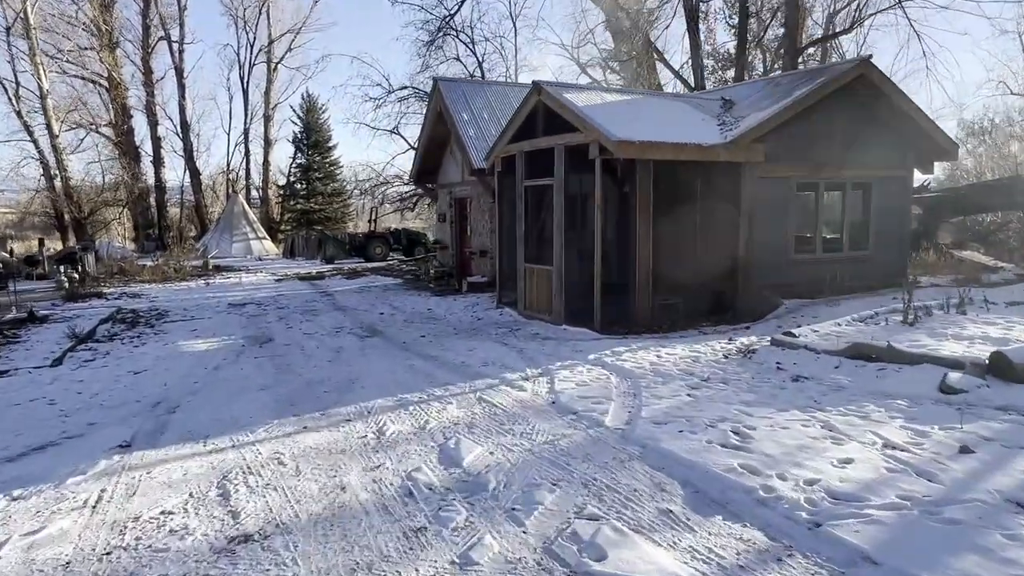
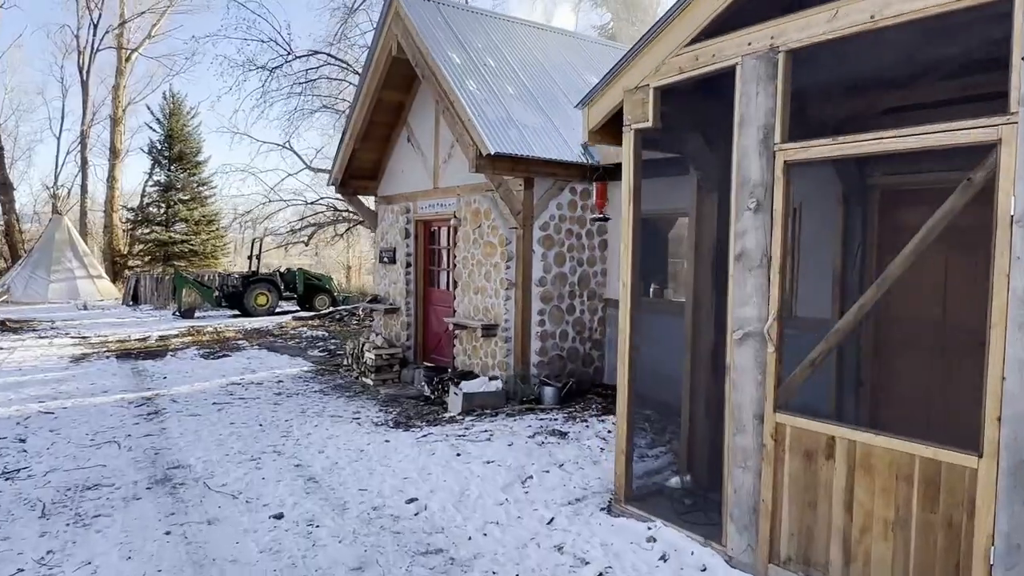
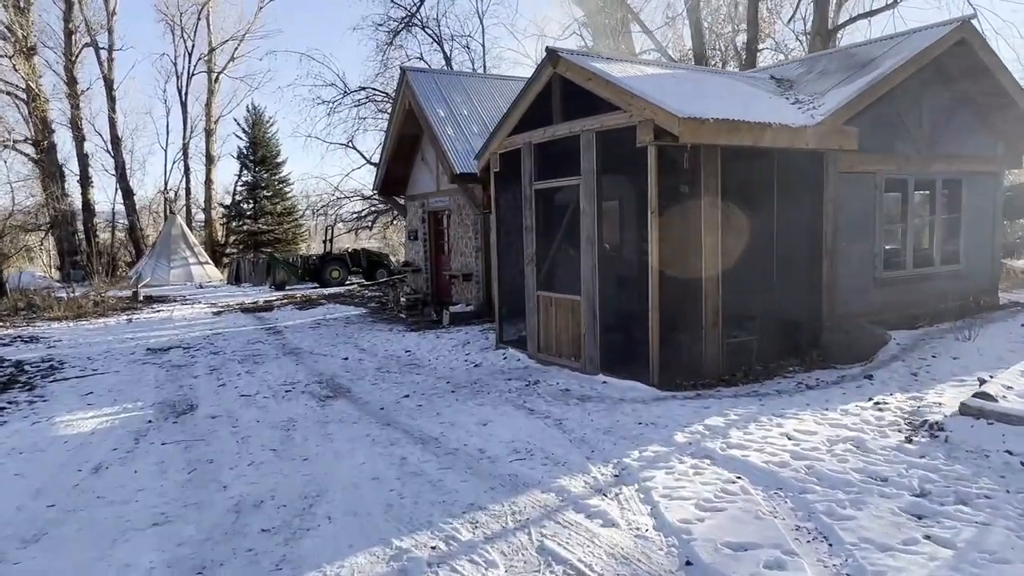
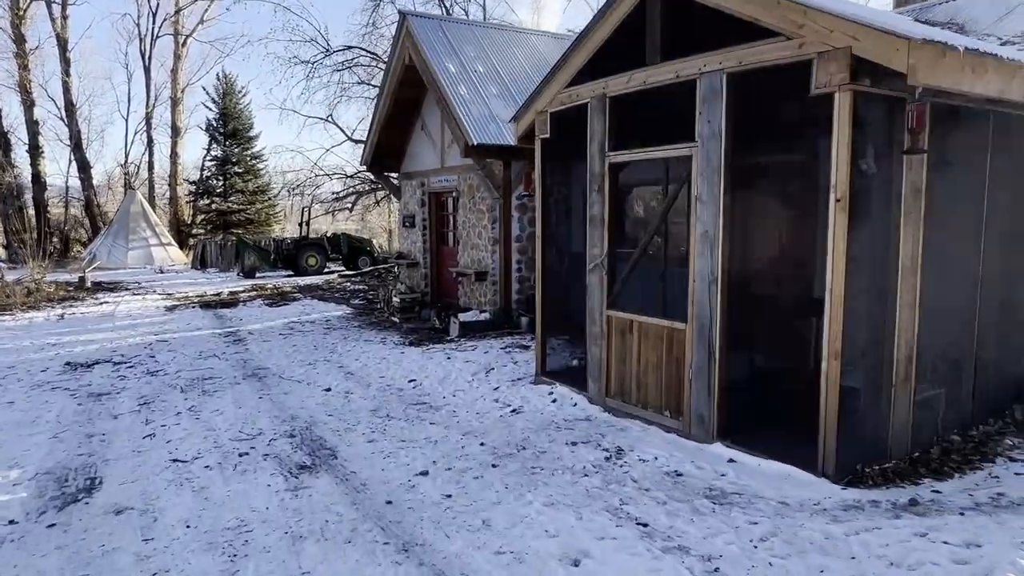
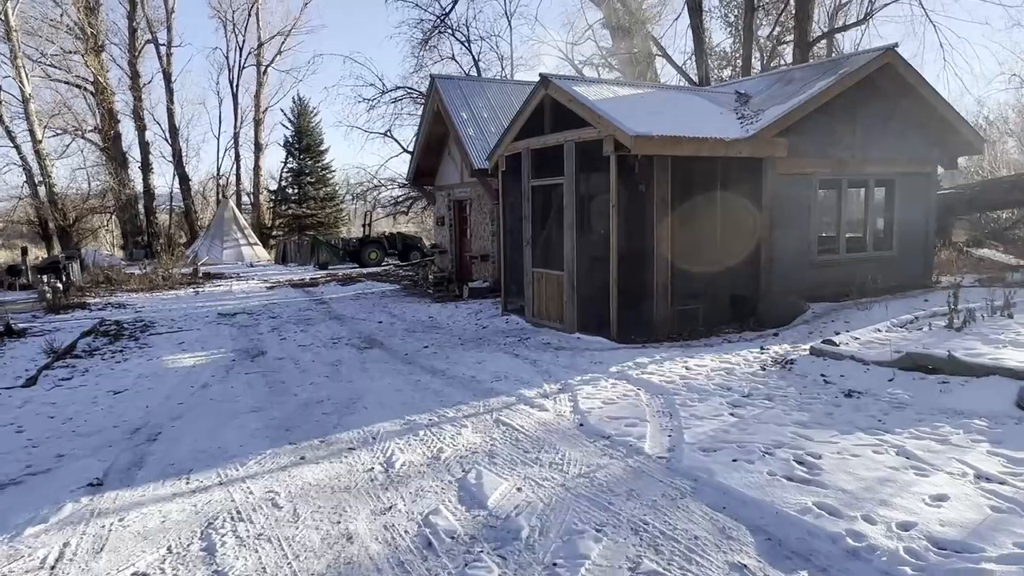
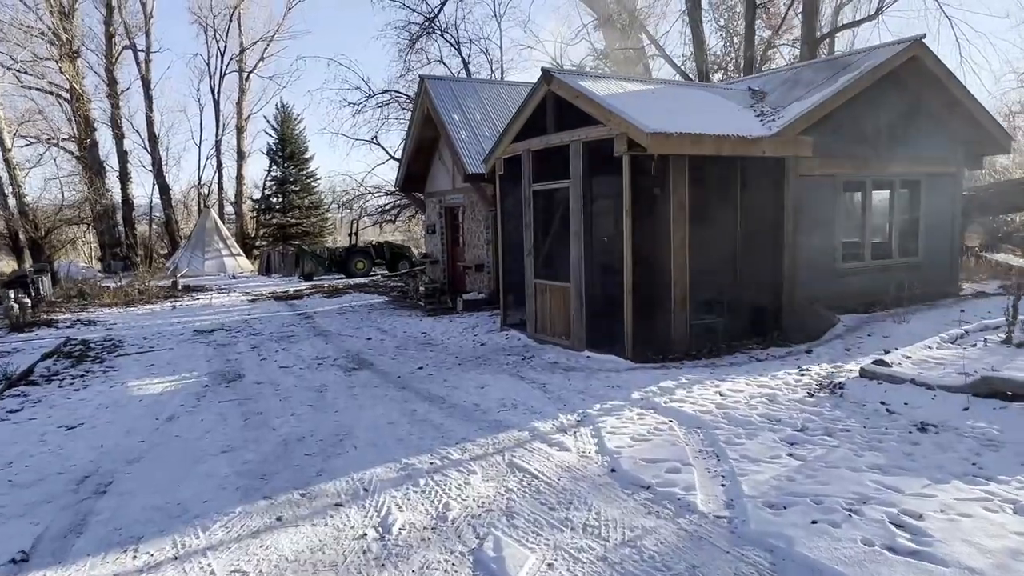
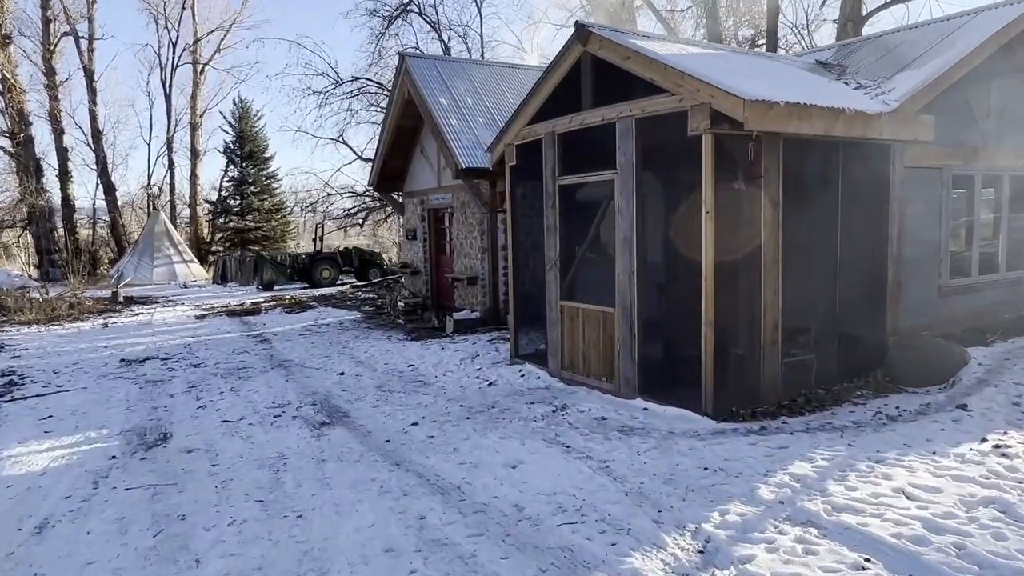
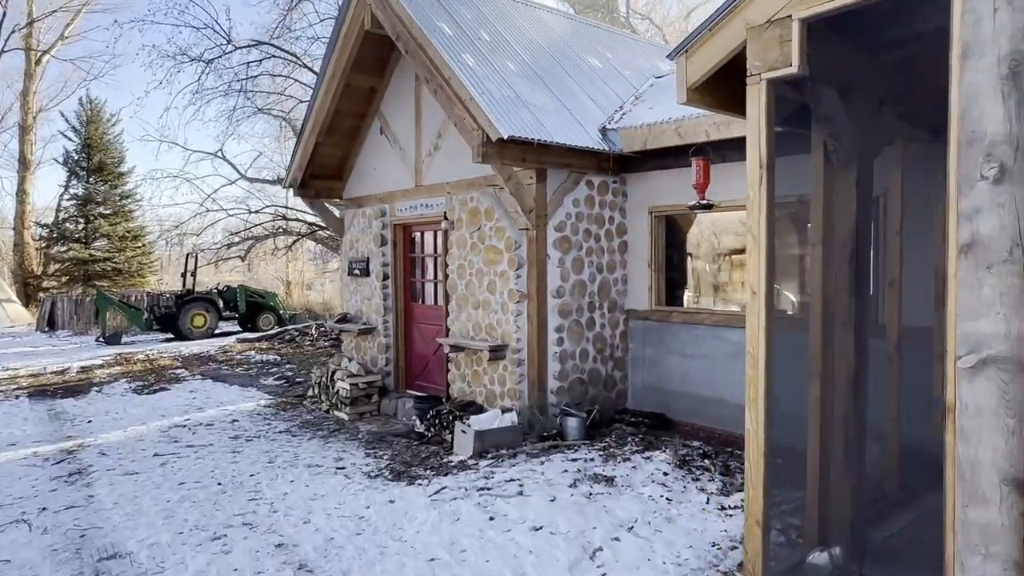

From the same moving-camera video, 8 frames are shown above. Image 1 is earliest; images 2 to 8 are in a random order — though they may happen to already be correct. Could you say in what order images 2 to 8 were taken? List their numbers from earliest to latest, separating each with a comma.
5, 6, 3, 7, 4, 2, 8
